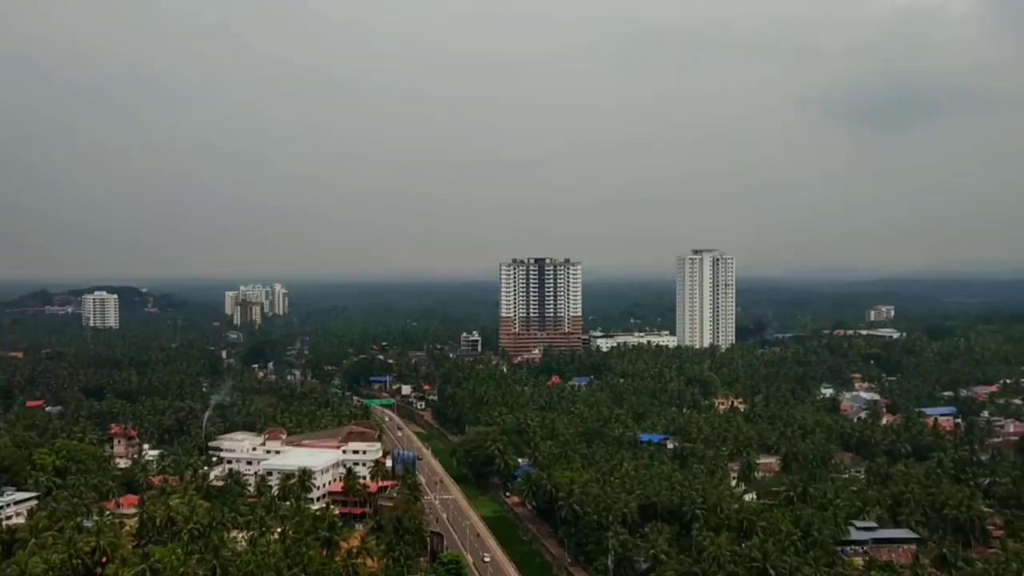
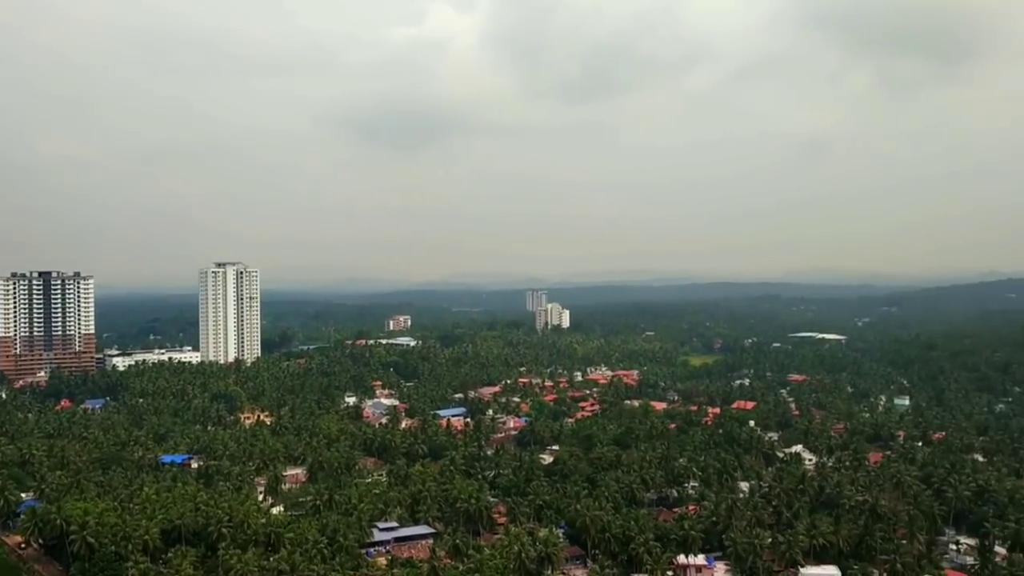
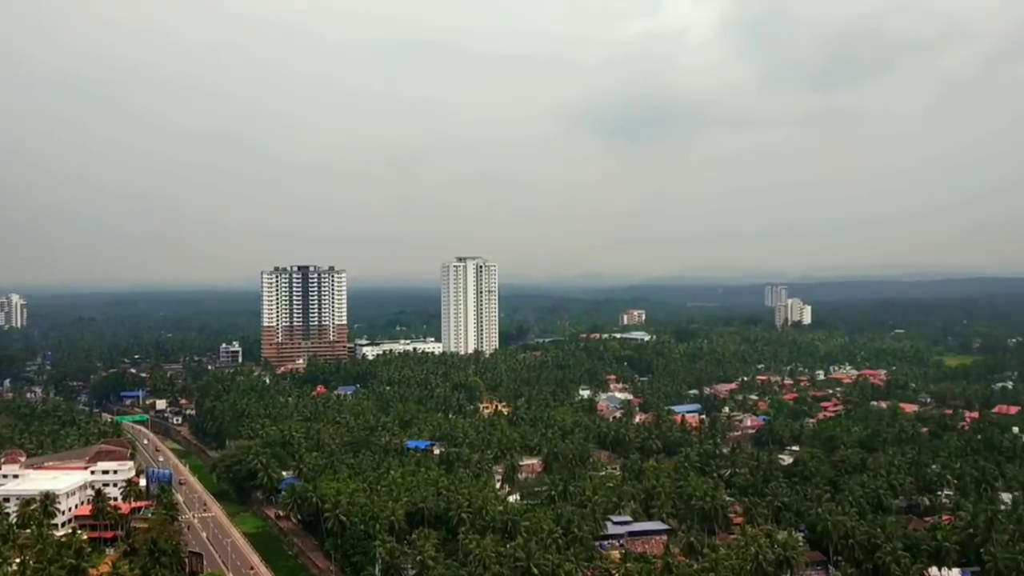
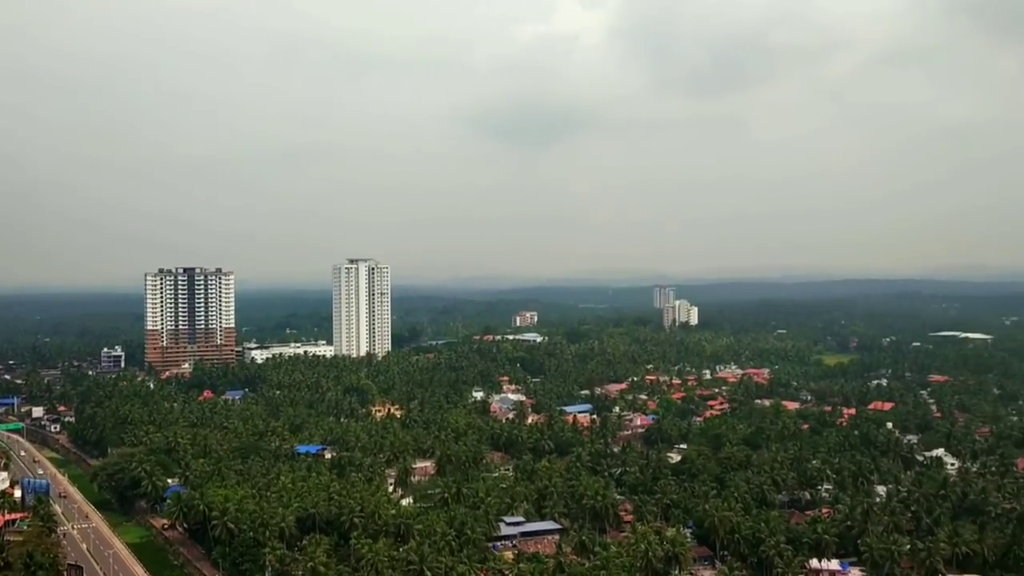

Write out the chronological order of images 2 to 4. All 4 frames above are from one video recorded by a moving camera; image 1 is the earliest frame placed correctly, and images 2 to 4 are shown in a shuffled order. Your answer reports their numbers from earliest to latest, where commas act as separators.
3, 4, 2
